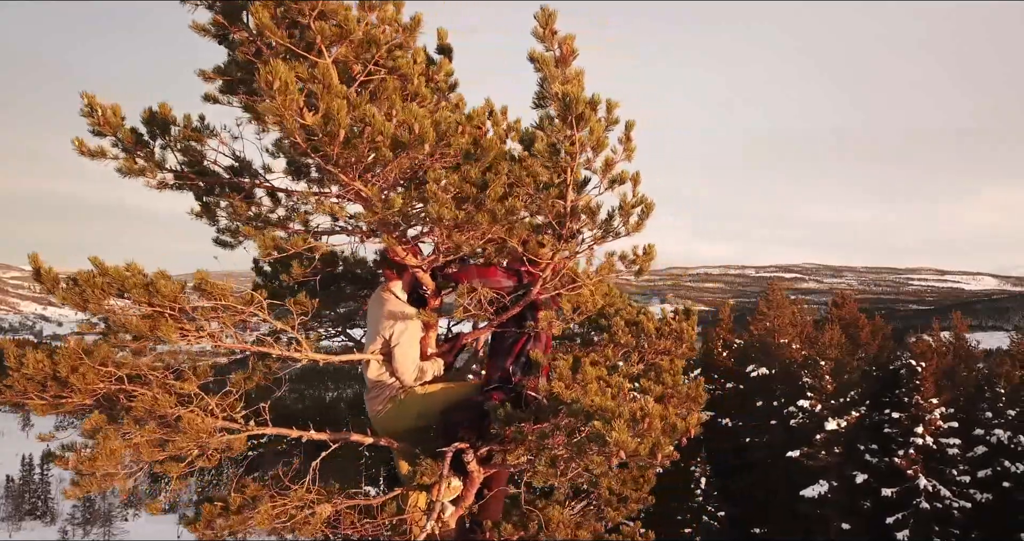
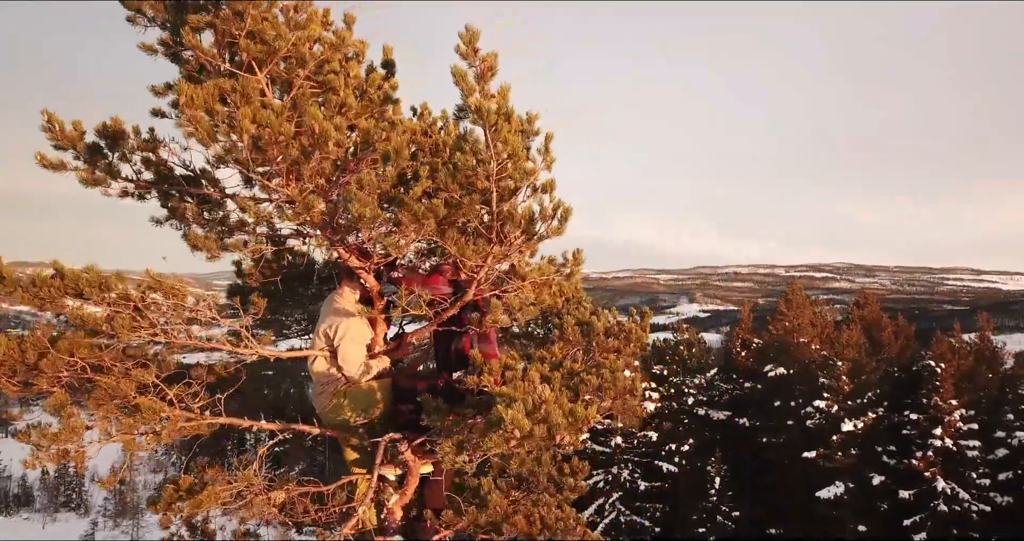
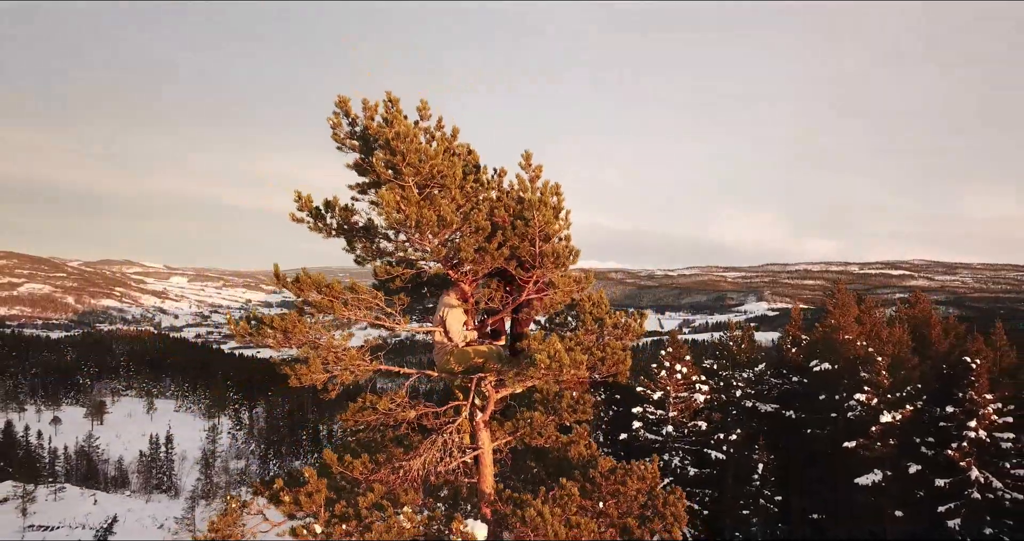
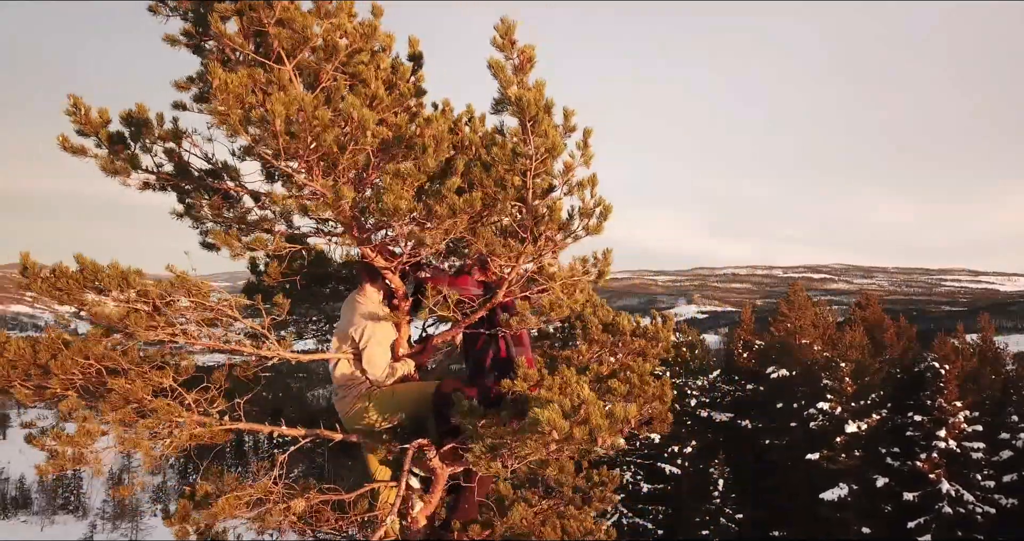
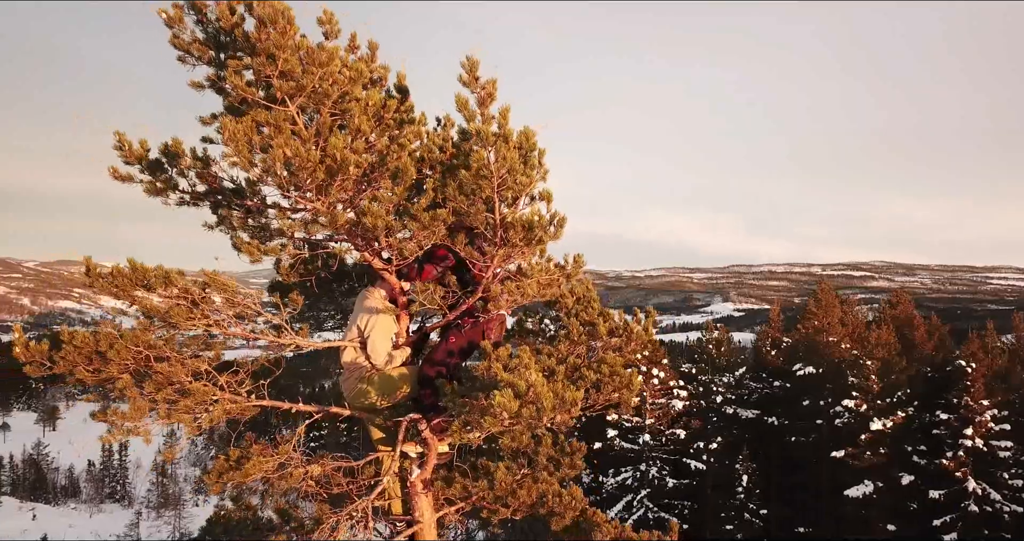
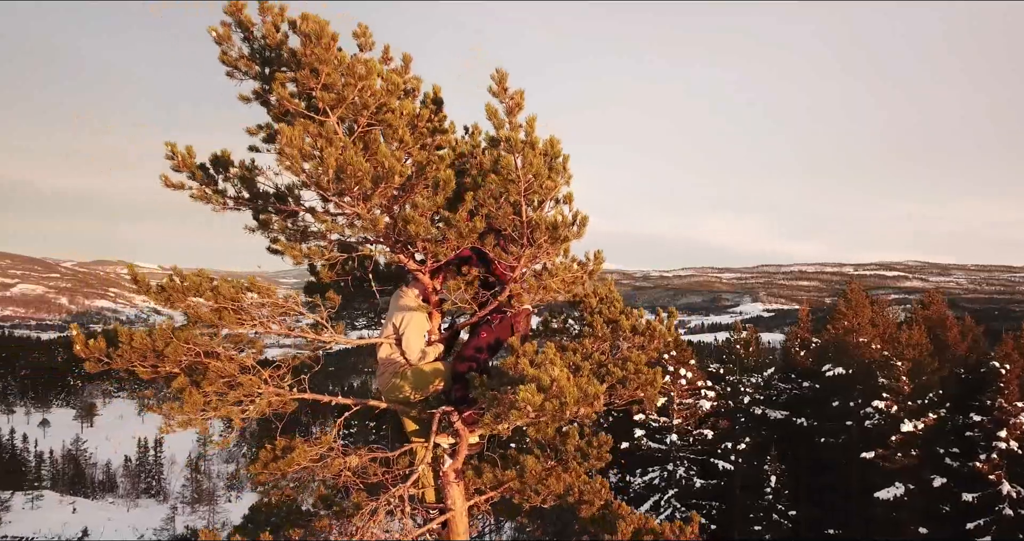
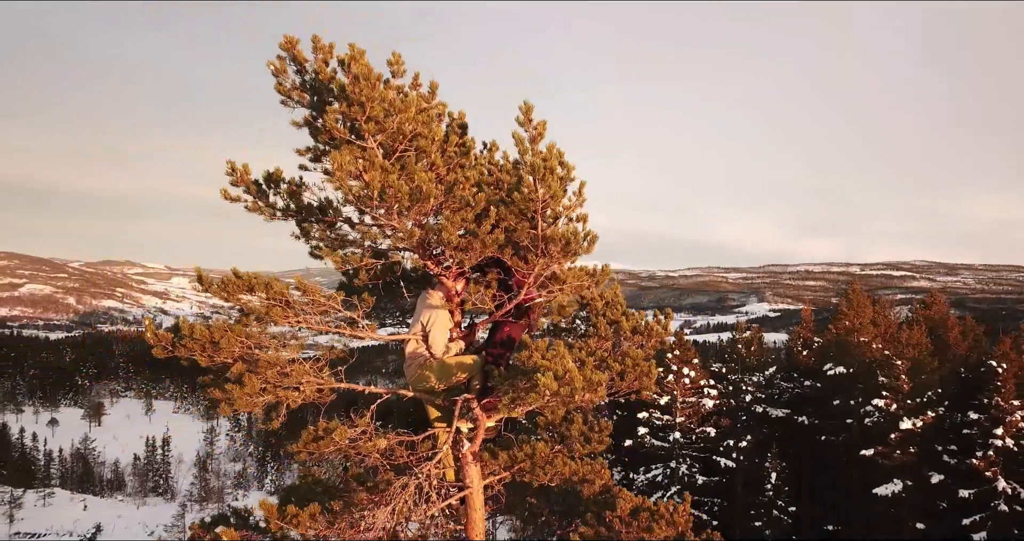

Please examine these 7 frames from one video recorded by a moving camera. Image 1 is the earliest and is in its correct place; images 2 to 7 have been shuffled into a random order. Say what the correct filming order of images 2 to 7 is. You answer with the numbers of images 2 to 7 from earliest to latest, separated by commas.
4, 2, 5, 6, 7, 3
